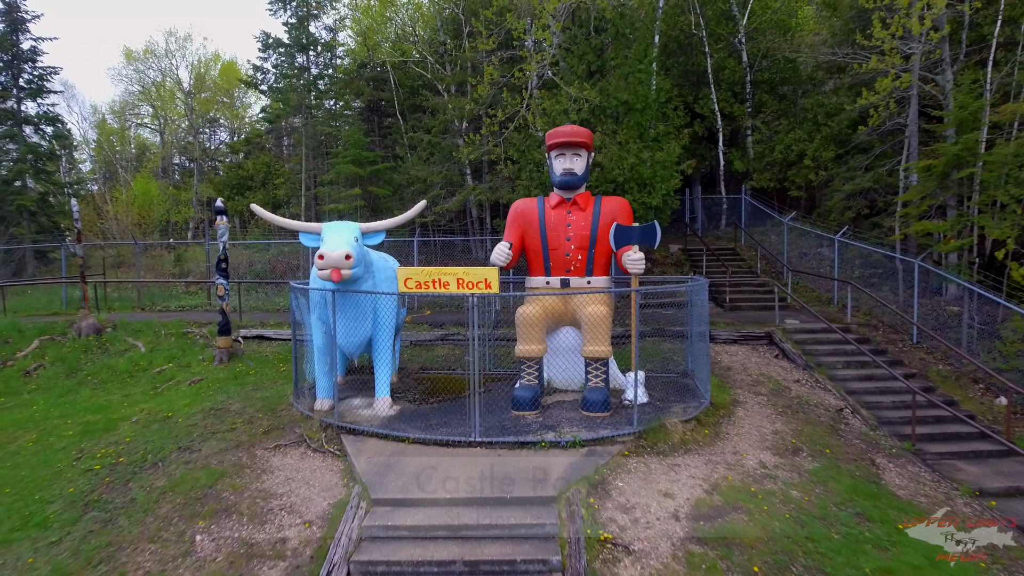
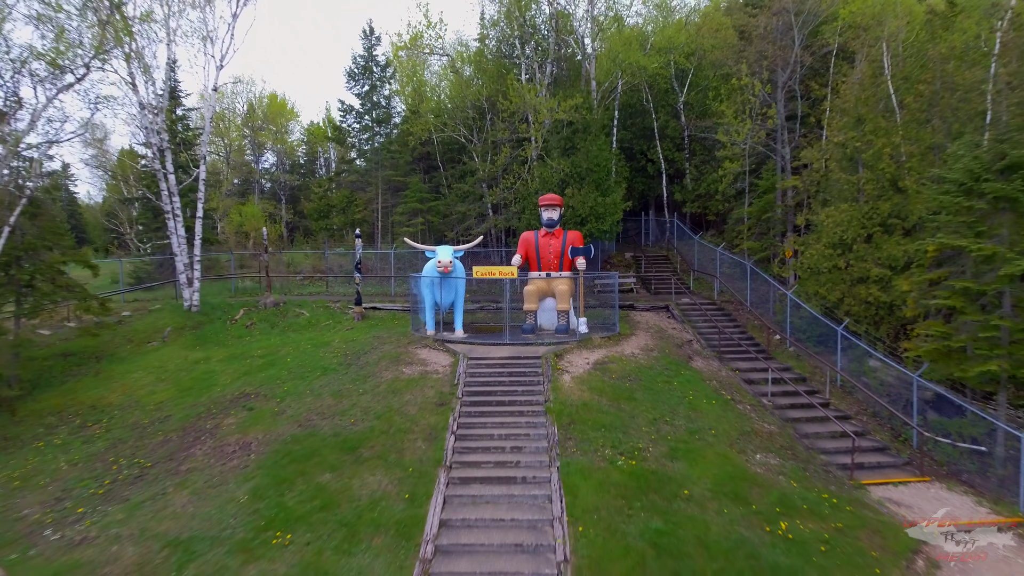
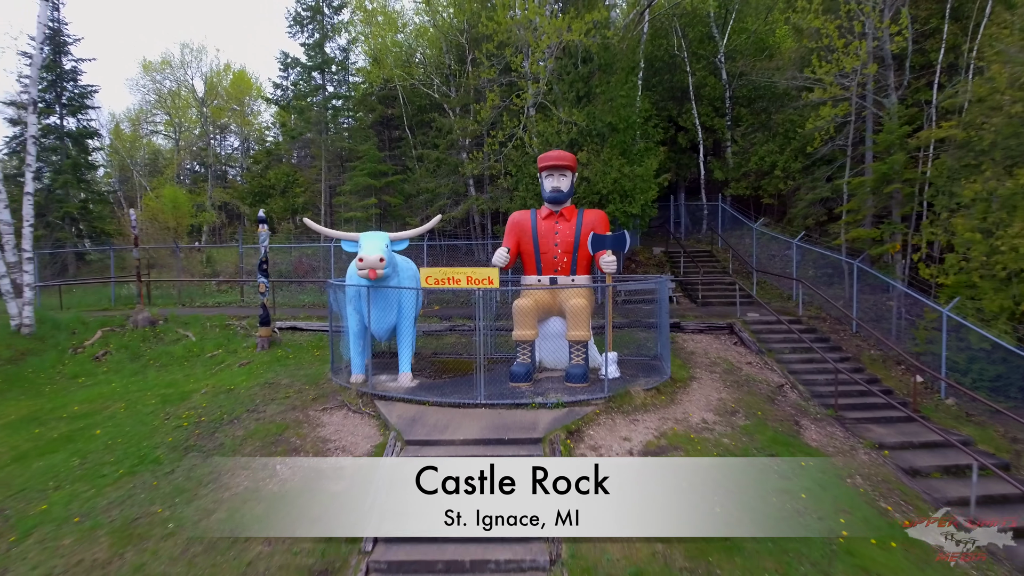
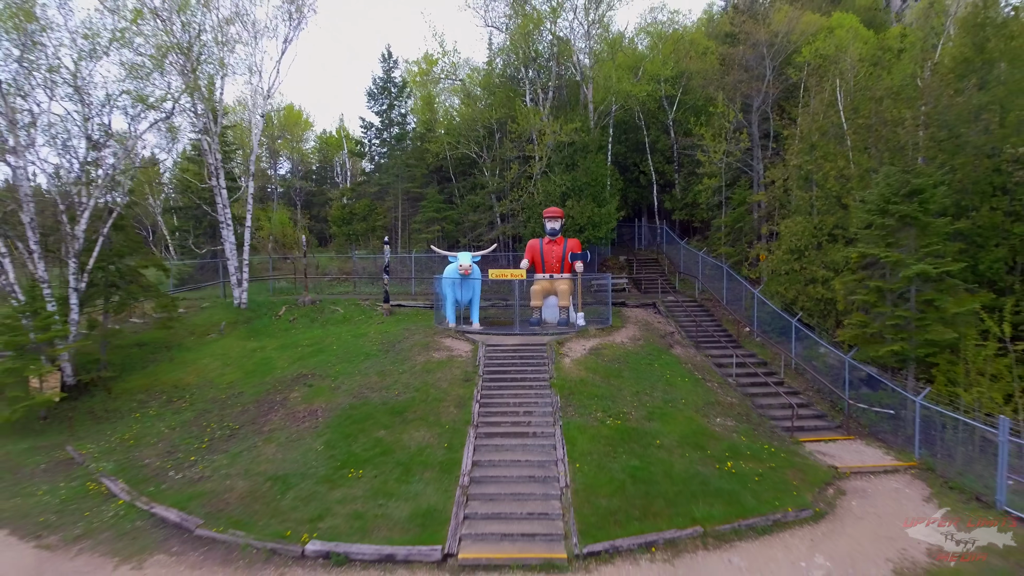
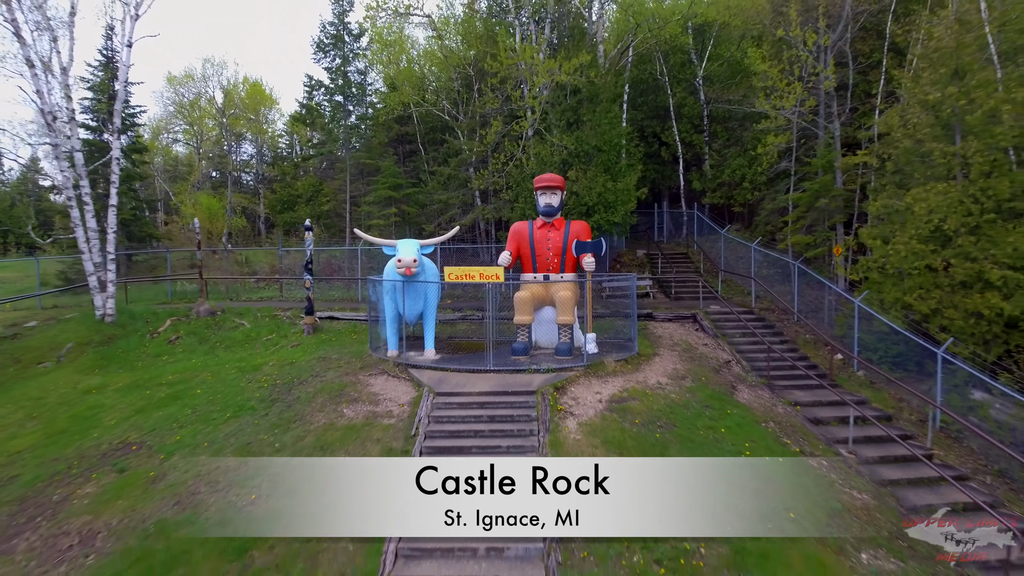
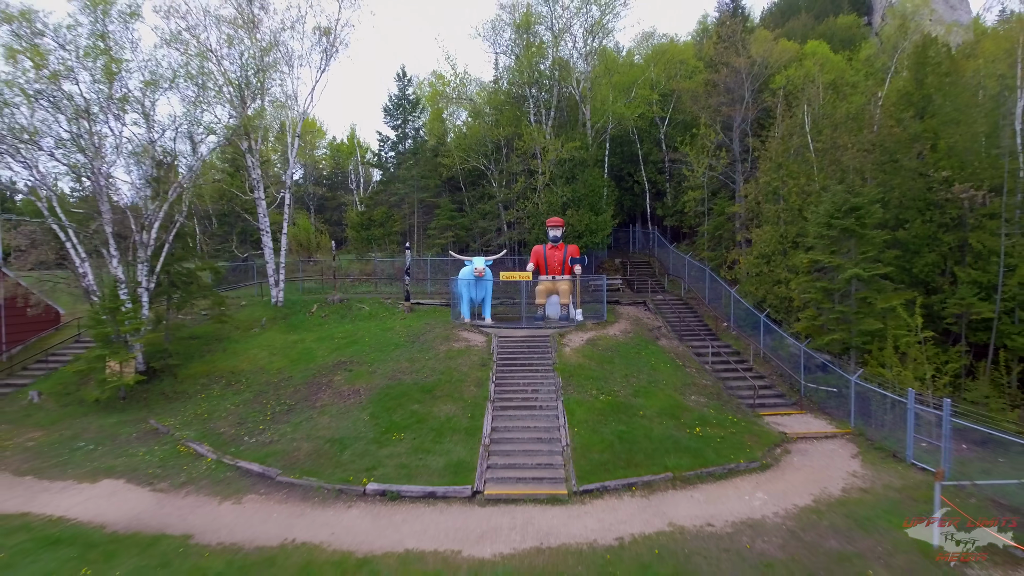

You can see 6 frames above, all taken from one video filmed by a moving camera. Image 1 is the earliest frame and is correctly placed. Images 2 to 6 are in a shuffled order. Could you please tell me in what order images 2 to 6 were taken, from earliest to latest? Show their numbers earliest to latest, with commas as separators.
3, 5, 2, 4, 6
